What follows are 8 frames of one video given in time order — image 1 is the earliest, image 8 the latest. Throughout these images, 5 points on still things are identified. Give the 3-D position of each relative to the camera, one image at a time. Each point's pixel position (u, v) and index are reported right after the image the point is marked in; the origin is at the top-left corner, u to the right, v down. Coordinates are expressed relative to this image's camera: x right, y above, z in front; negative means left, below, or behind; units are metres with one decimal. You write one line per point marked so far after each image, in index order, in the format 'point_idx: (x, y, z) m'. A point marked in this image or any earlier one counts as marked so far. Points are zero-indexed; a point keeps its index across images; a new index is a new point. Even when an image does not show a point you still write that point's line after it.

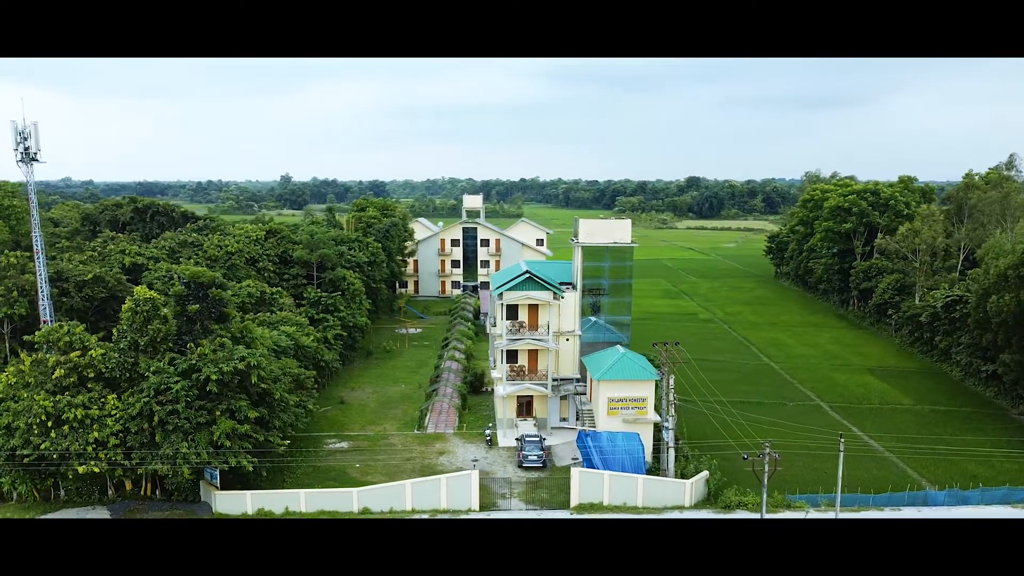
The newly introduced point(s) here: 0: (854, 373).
0: (+7.6, -1.9, +16.1) m
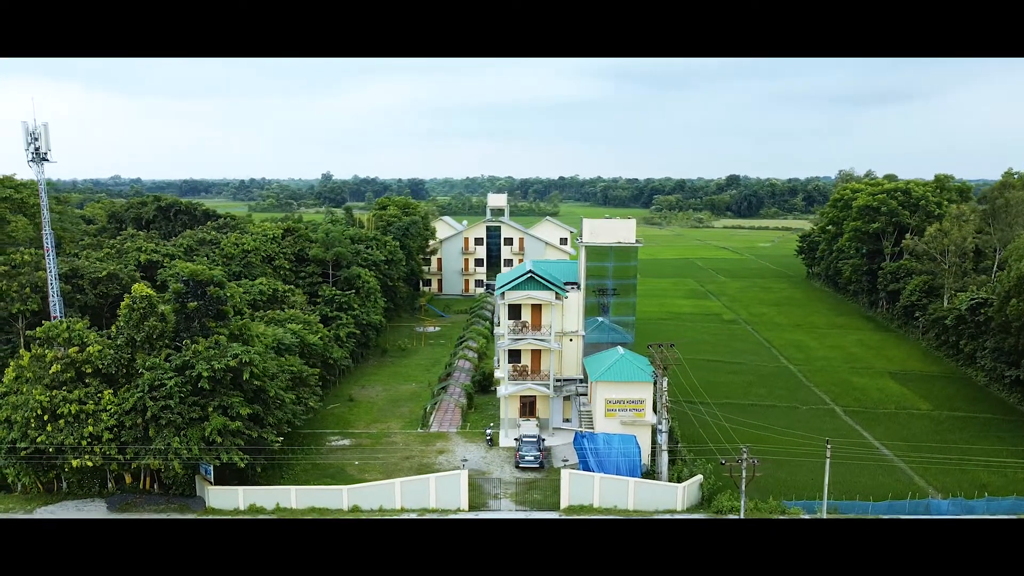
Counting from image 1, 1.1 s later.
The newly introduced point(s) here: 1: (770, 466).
0: (+7.8, -1.9, +15.7) m
1: (+3.1, -2.3, +8.9) m
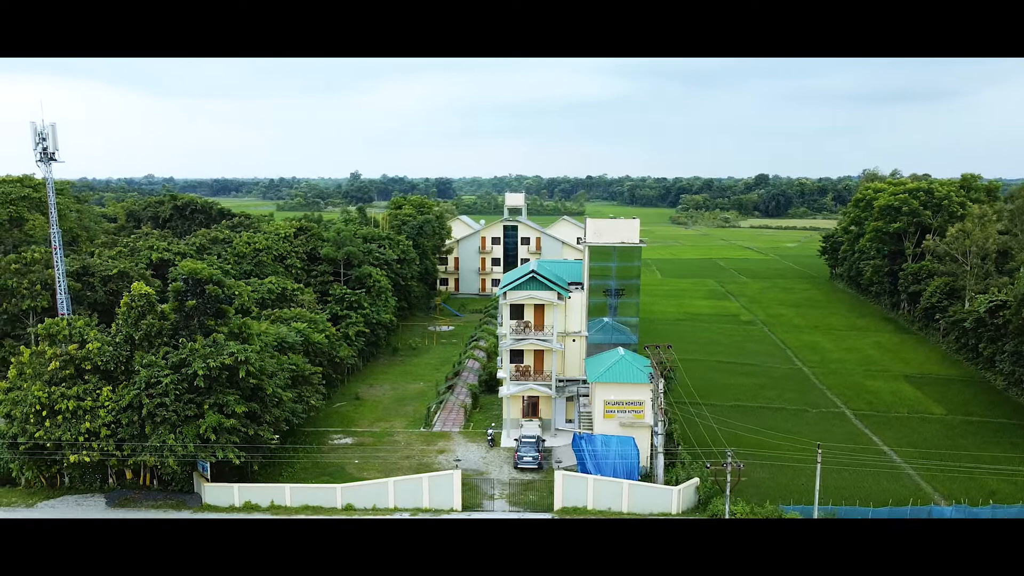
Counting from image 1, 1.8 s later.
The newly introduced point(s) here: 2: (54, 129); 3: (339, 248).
0: (+8.0, -1.9, +15.5) m
1: (+3.1, -2.3, +8.7) m
2: (-6.0, +2.1, +9.5) m
3: (-4.1, +1.0, +17.4) m
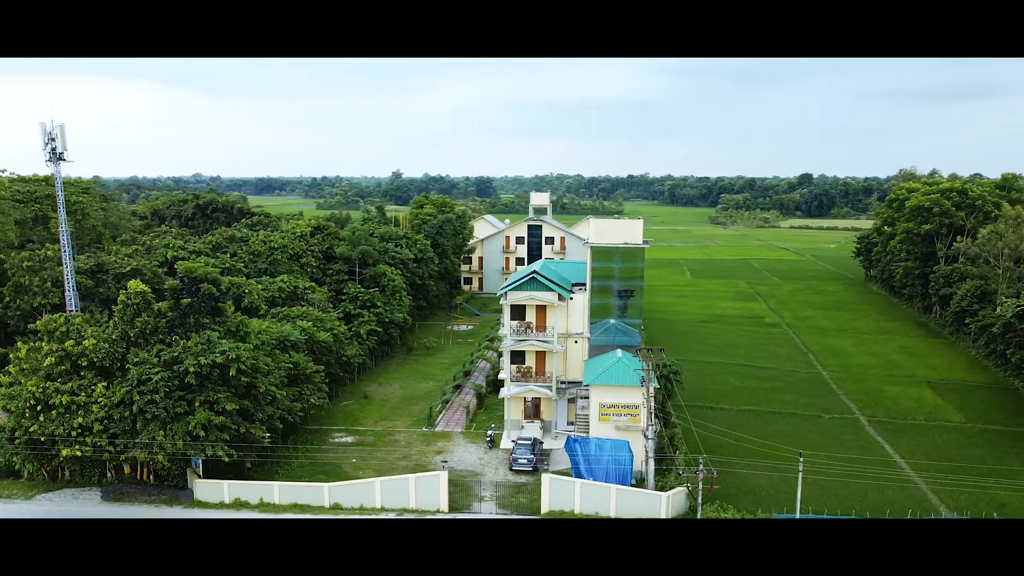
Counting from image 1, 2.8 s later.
0: (+8.2, -2.0, +15.0) m
1: (+3.0, -2.3, +8.5) m
2: (-6.0, +2.1, +9.7) m
3: (-3.8, +1.0, +17.5) m
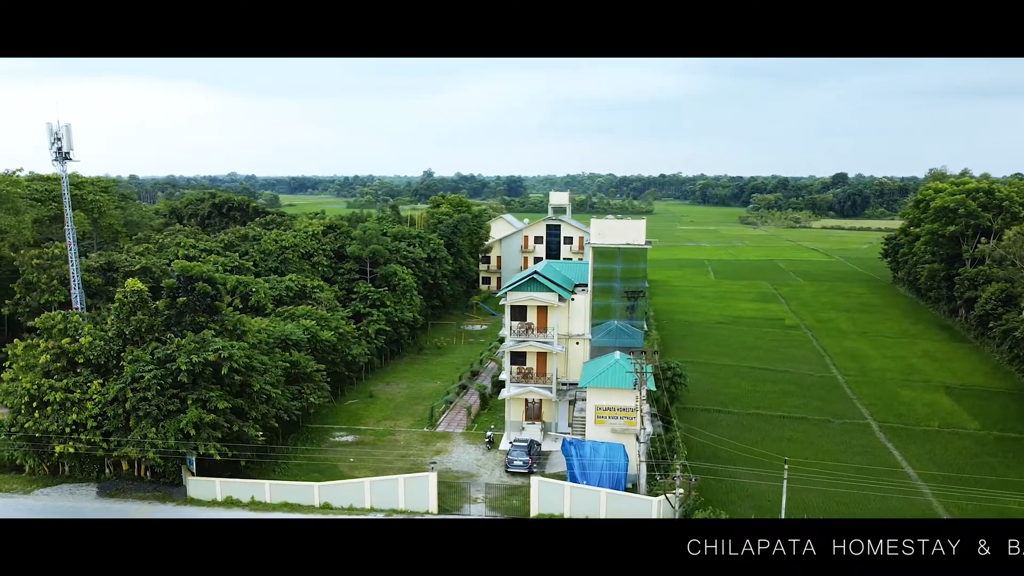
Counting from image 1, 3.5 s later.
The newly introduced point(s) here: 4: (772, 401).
0: (+8.4, -2.1, +14.7) m
1: (+2.9, -2.3, +8.4) m
2: (-6.0, +2.1, +9.8) m
3: (-3.5, +1.0, +17.5) m
4: (+4.8, -2.1, +13.5) m
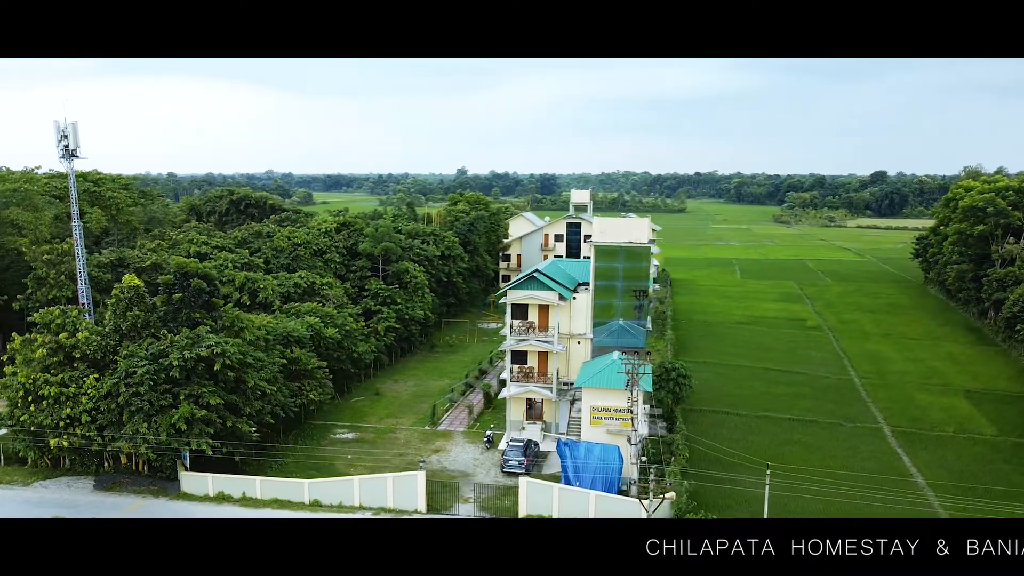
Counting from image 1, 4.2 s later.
0: (+8.5, -2.1, +14.3) m
1: (+2.9, -2.3, +8.2) m
2: (-6.0, +2.2, +10.0) m
3: (-3.3, +1.1, +17.6) m
4: (+4.9, -2.1, +13.2) m
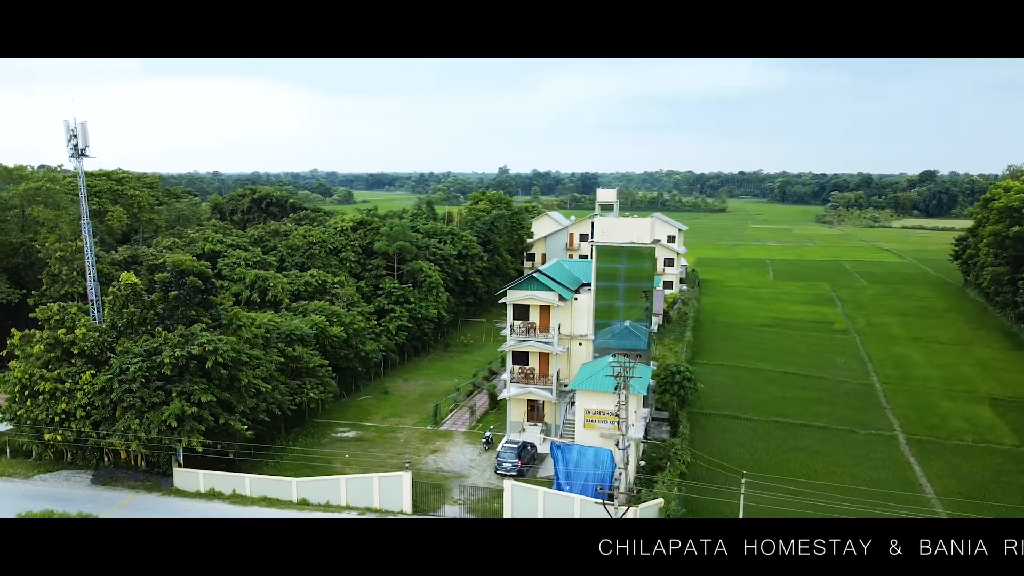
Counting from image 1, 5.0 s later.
0: (+8.7, -2.1, +13.8) m
1: (+2.7, -2.4, +8.0) m
2: (-6.0, +2.2, +10.1) m
3: (-2.9, +1.1, +17.6) m
4: (+5.0, -2.1, +12.9) m
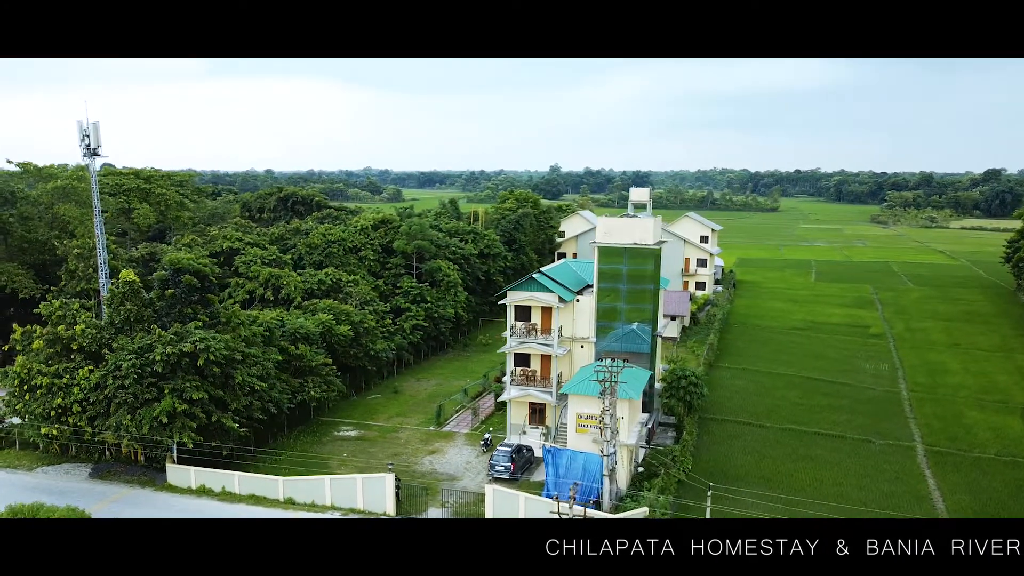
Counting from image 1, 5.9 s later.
0: (+8.8, -2.2, +13.2) m
1: (+2.6, -2.4, +7.7) m
2: (-5.9, +2.3, +10.4) m
3: (-2.4, +1.1, +17.7) m
4: (+5.1, -2.2, +12.5) m
